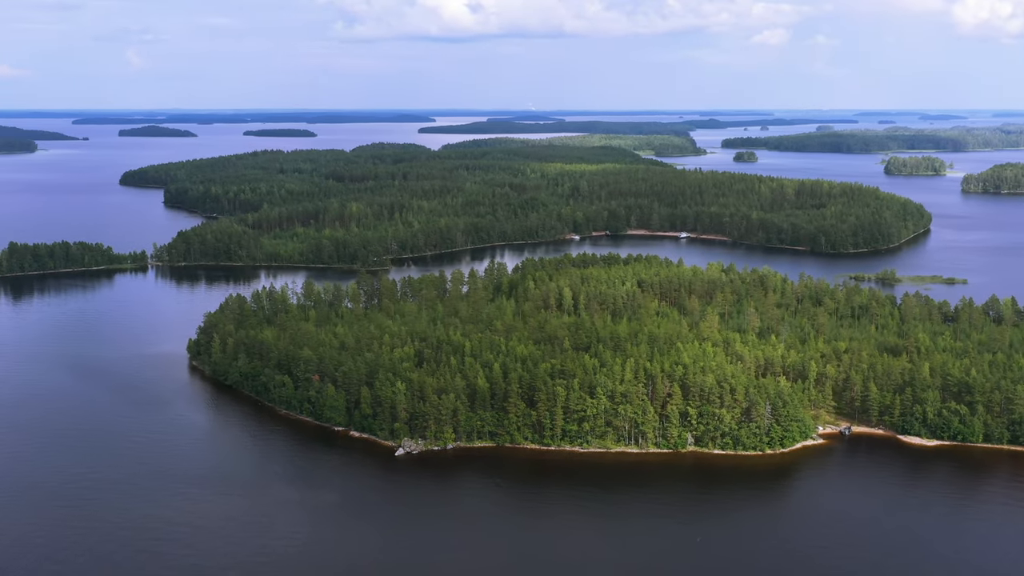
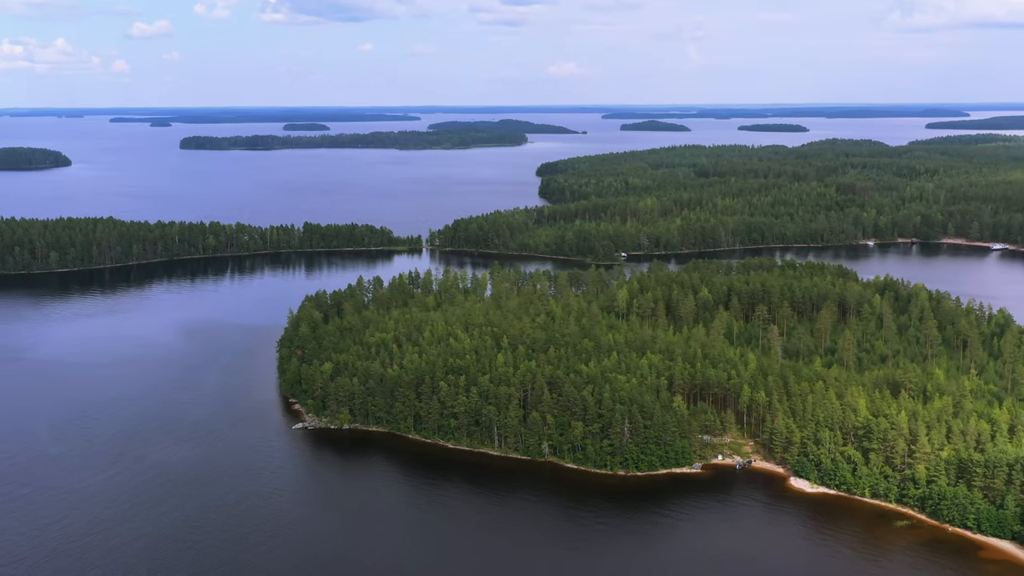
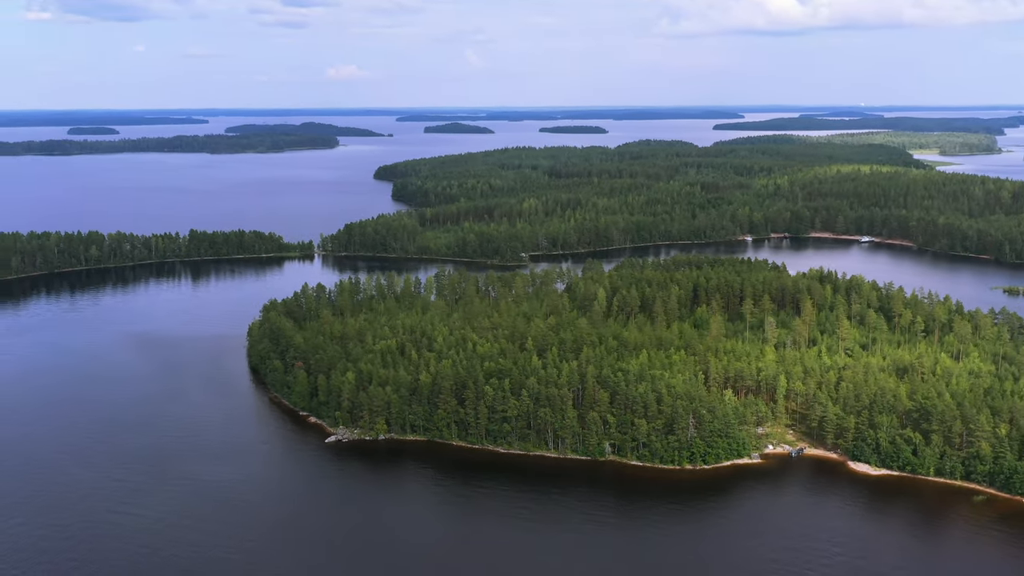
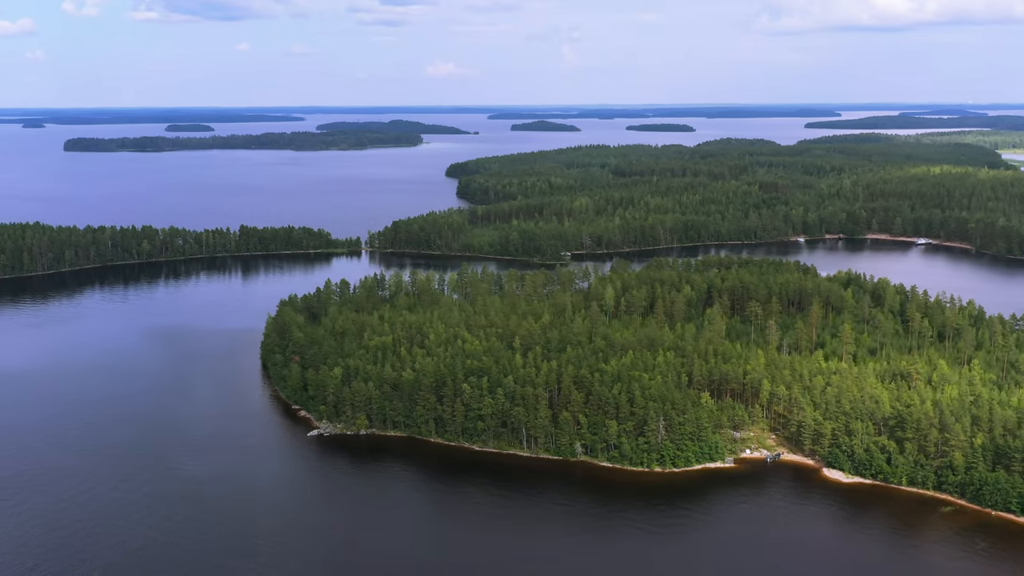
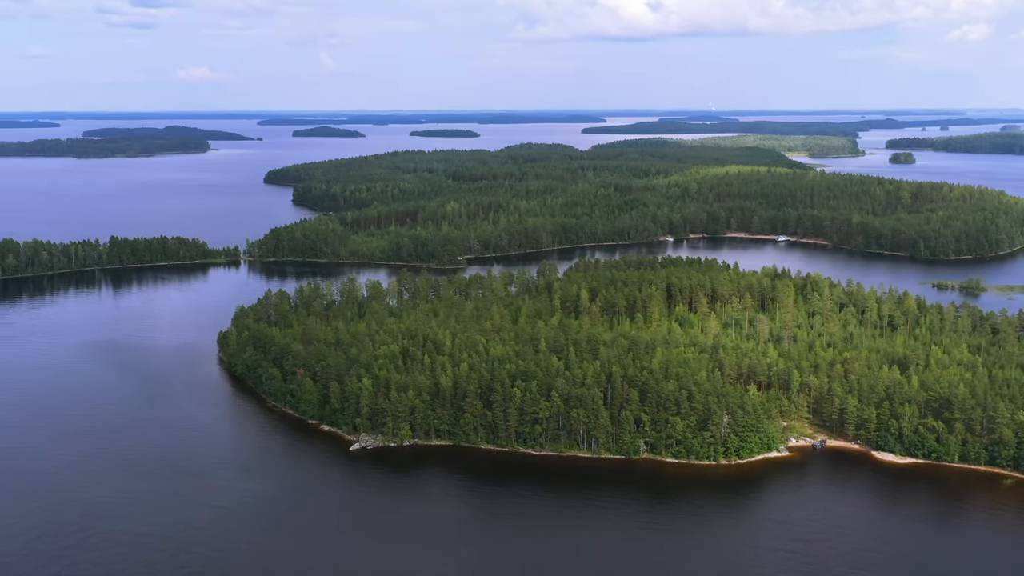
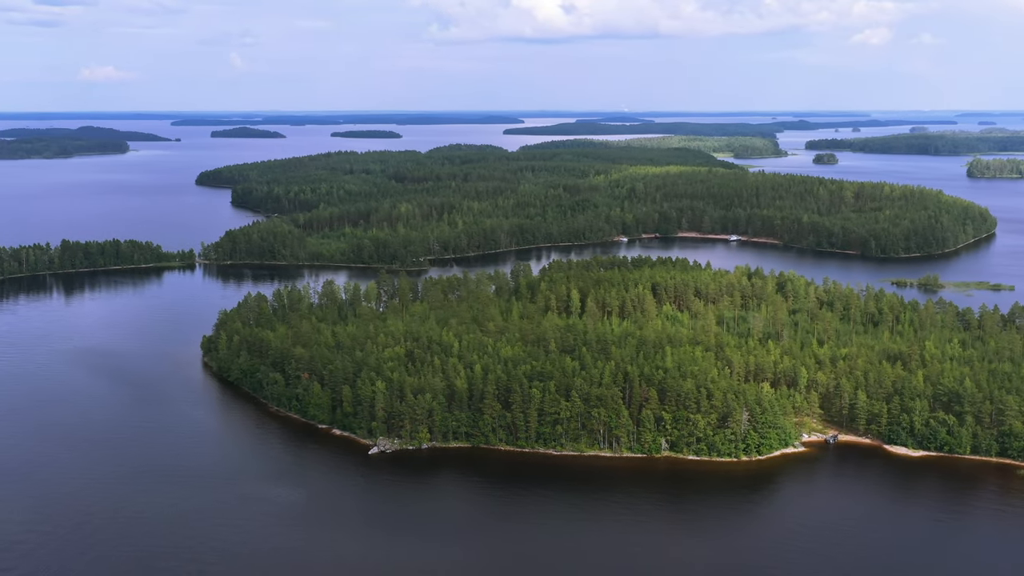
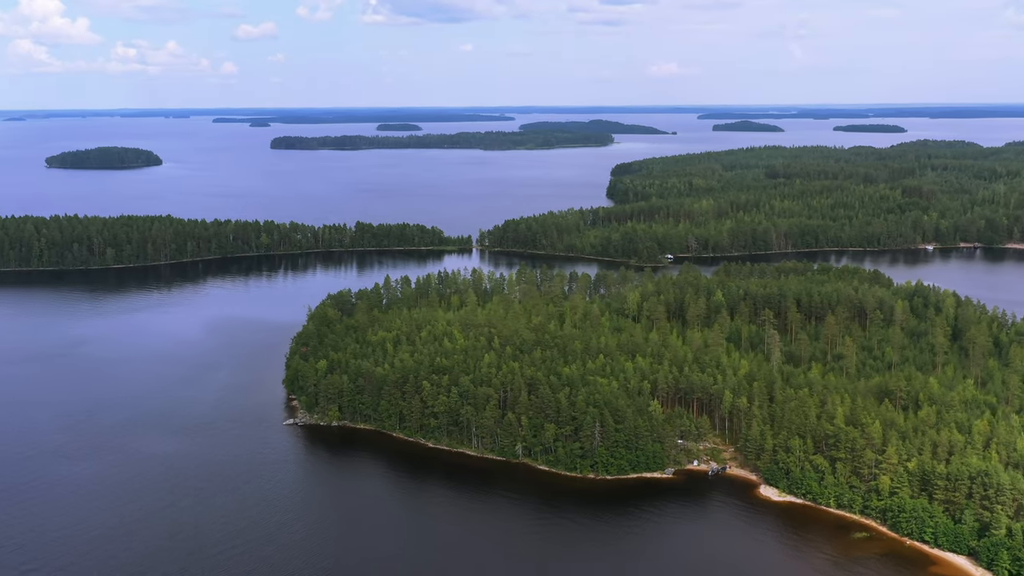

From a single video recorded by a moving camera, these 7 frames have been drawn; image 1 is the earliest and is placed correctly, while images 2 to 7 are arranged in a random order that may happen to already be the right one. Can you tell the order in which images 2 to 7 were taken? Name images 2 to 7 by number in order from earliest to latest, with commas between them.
6, 5, 3, 4, 2, 7
